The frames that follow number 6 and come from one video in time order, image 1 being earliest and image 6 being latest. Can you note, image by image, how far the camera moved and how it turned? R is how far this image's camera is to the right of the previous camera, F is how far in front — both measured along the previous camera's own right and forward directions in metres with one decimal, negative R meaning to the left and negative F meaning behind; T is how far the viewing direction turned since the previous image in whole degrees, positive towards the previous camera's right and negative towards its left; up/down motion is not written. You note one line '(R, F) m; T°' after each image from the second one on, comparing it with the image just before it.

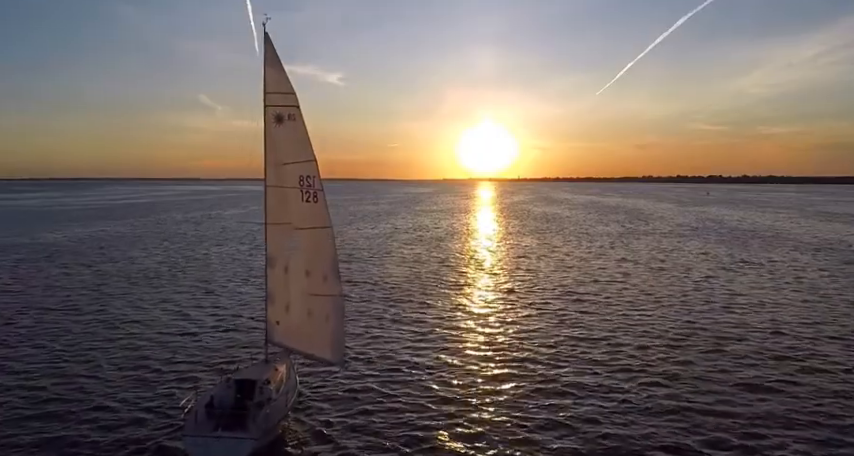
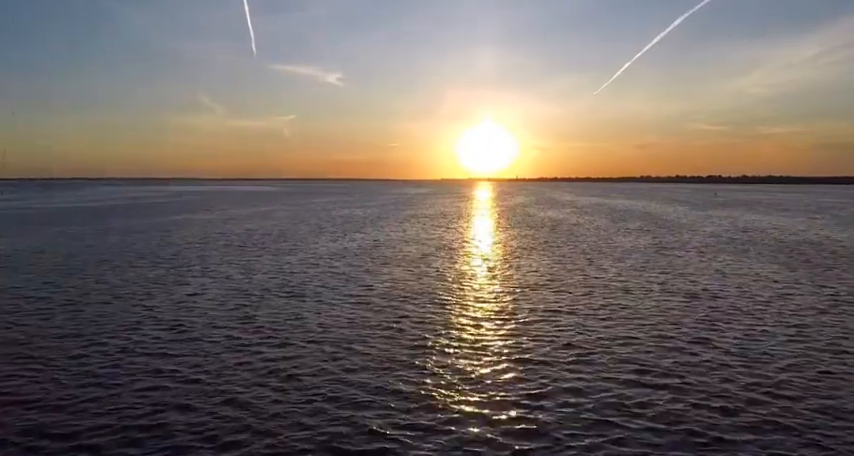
(+0.9, +7.7) m; 0°
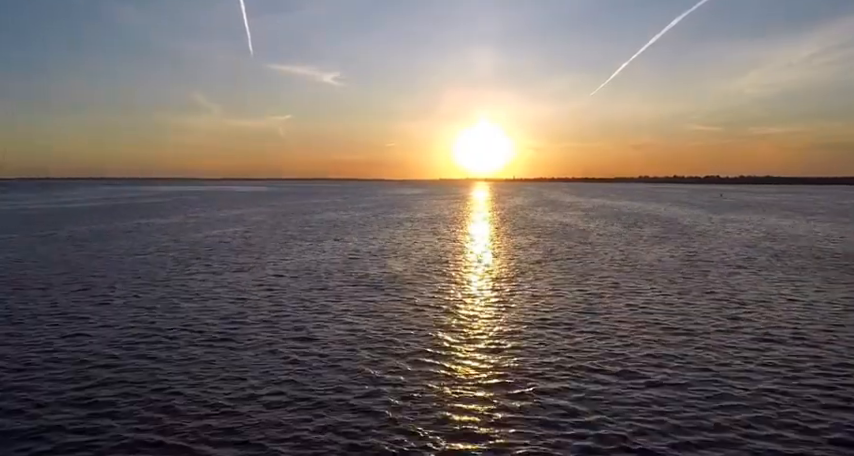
(+0.6, +6.0) m; 0°
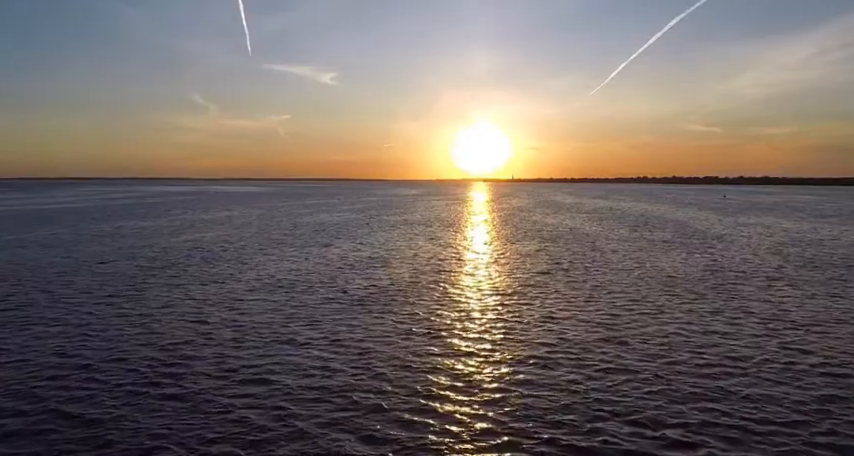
(+0.2, +3.3) m; 0°
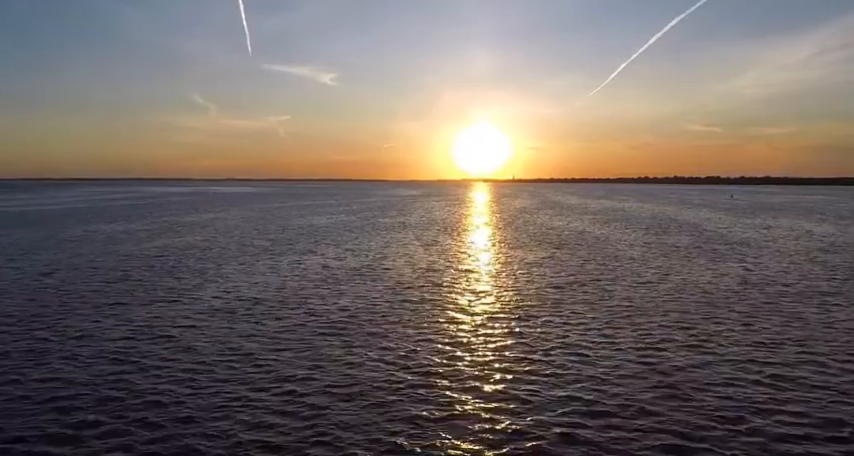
(+0.2, +4.0) m; 0°
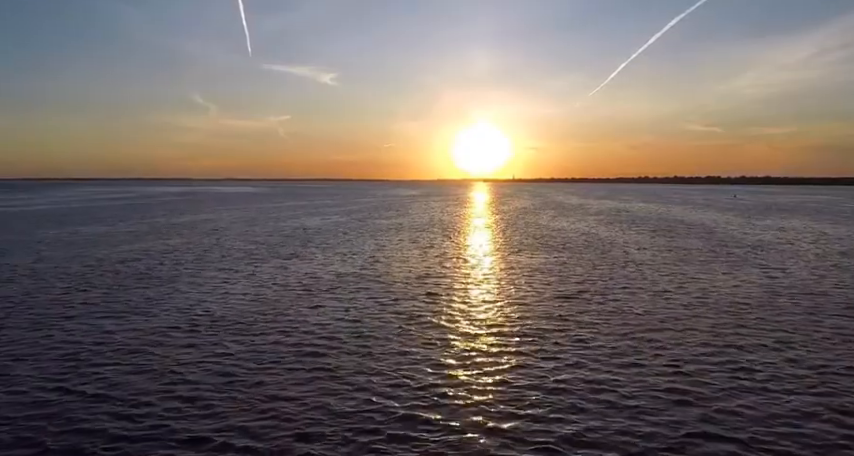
(+0.2, +2.4) m; 0°
